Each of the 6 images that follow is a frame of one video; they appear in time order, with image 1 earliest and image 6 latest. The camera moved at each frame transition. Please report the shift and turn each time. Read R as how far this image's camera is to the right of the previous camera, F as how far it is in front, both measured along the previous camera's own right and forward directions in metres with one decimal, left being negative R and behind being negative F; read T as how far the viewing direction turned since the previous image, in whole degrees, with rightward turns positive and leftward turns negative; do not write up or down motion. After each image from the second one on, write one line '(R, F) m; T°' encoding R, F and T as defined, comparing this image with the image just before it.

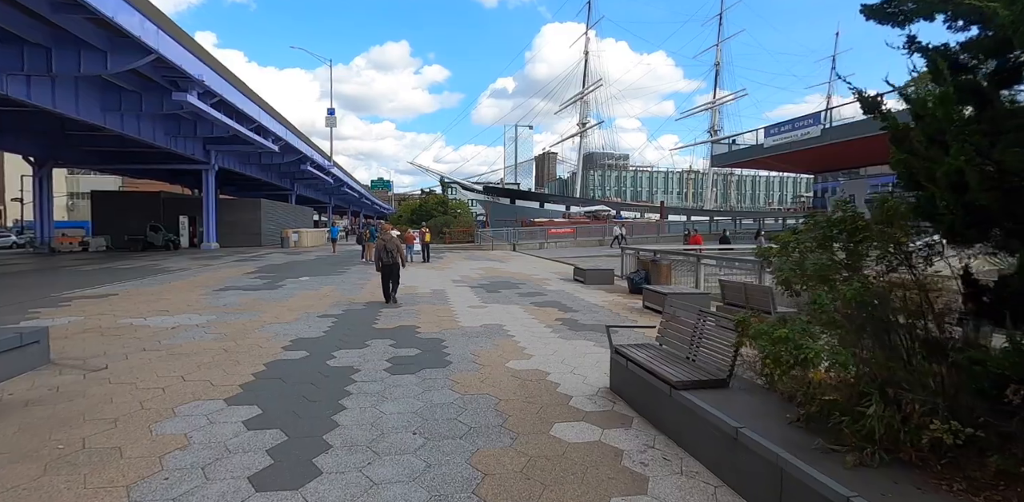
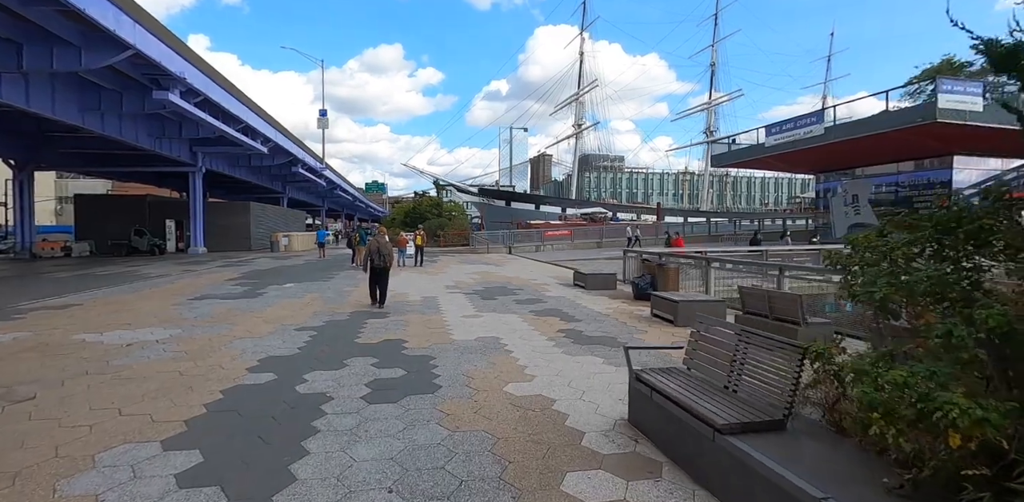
(0.0, +0.7) m; +1°
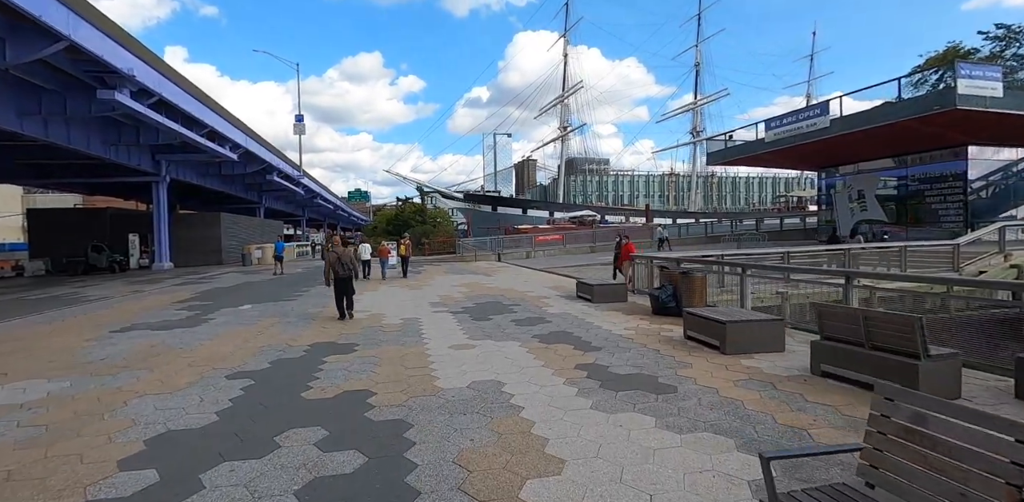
(-0.2, +1.8) m; +2°
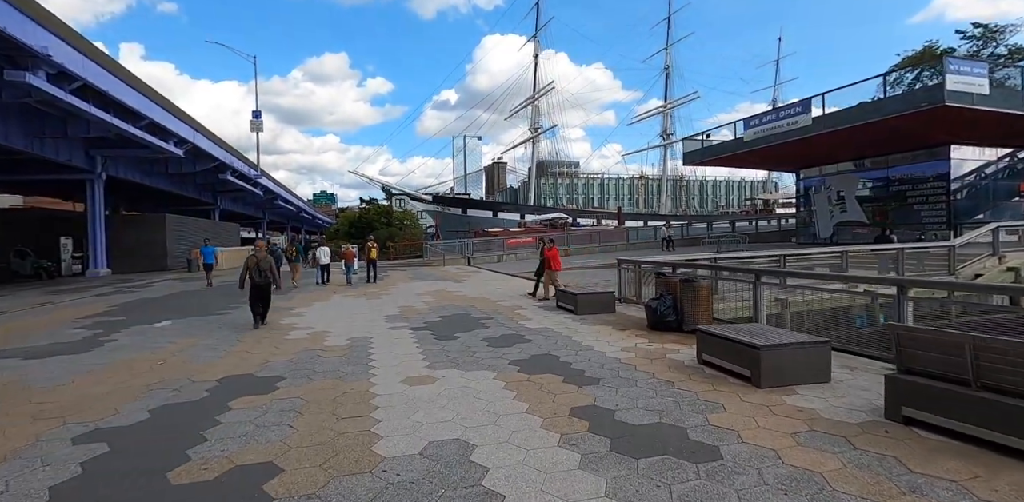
(0.0, +1.5) m; +4°
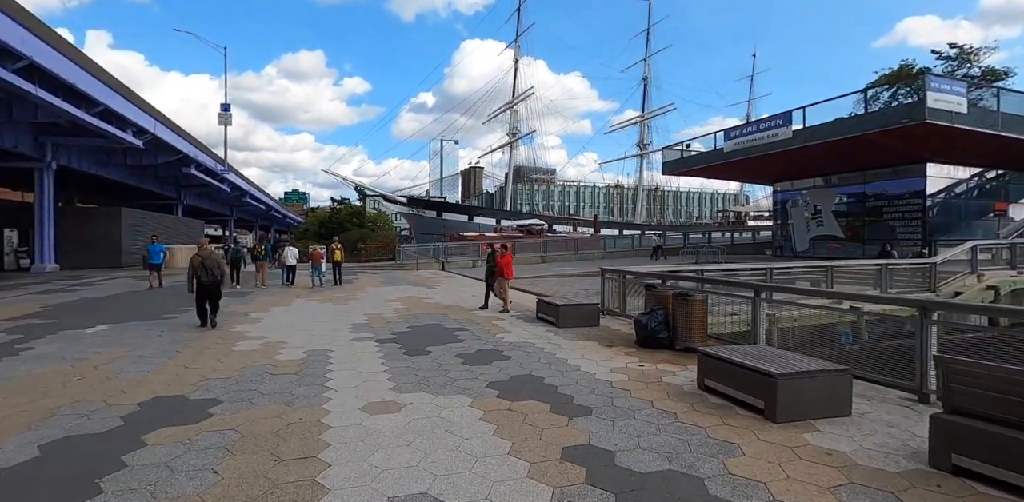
(-0.1, +0.7) m; +3°
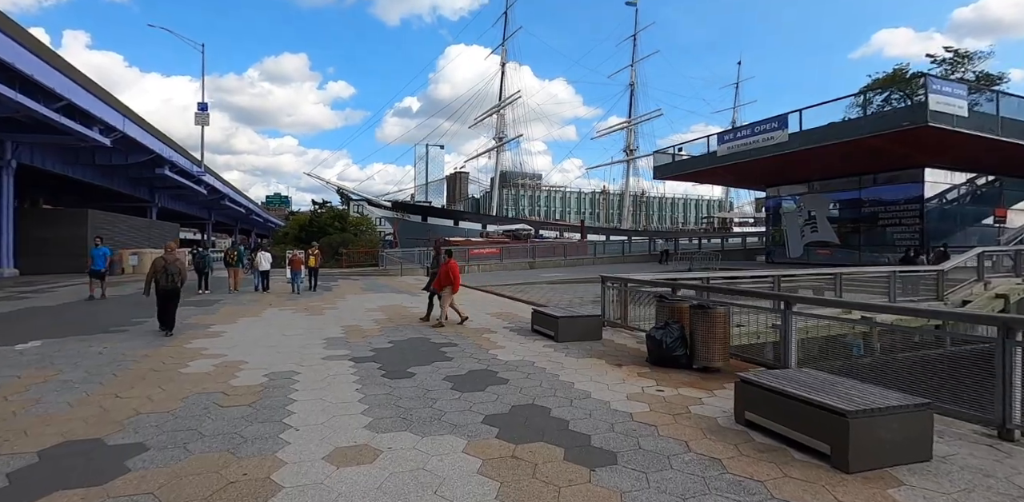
(-0.2, +0.9) m; +2°
